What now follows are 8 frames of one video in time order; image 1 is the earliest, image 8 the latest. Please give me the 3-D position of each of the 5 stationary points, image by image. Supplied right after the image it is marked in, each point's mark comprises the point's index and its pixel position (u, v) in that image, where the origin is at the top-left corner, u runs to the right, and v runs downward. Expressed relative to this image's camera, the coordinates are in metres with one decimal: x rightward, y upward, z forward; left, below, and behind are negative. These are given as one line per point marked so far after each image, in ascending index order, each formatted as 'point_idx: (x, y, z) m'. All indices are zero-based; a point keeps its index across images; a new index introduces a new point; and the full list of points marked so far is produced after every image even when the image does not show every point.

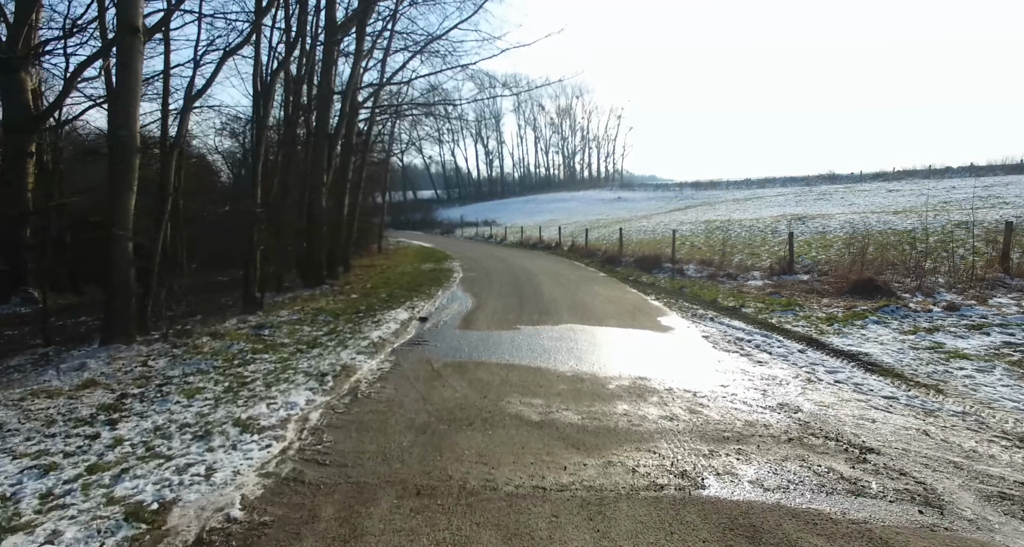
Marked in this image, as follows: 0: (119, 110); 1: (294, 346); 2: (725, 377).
0: (-4.4, +1.8, +6.5) m
1: (-2.7, -0.9, +7.2) m
2: (+2.0, -1.0, +5.5) m
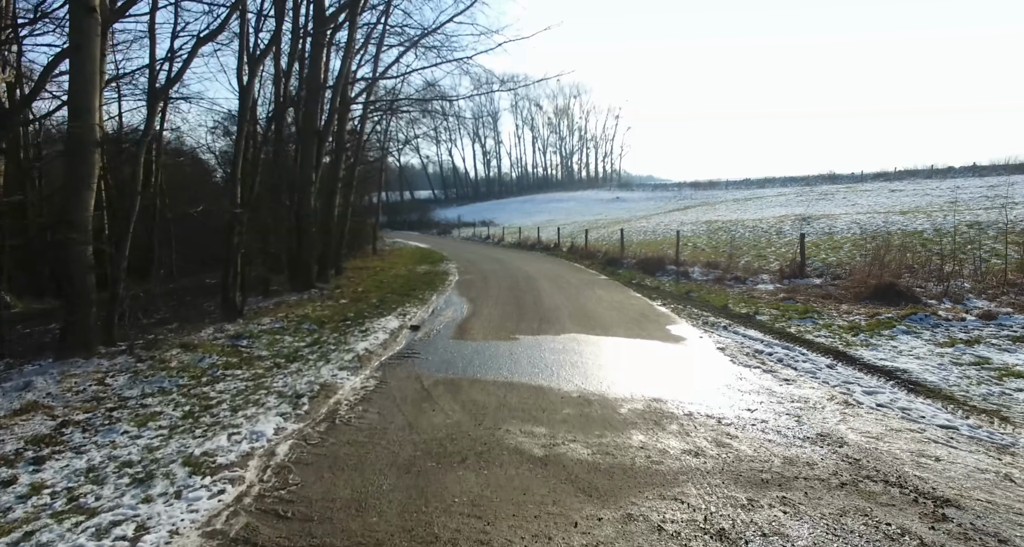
0: (-4.4, +1.8, +5.9) m
1: (-2.7, -1.0, +6.6) m
2: (+2.0, -1.0, +4.9) m
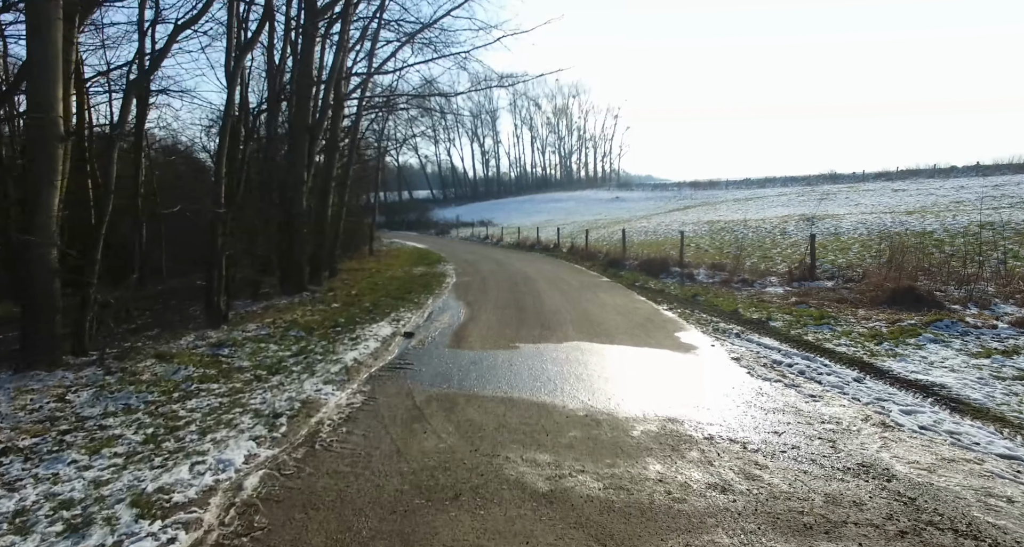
0: (-4.4, +1.7, +5.4) m
1: (-2.7, -1.0, +6.1) m
2: (+2.0, -1.1, +4.5) m
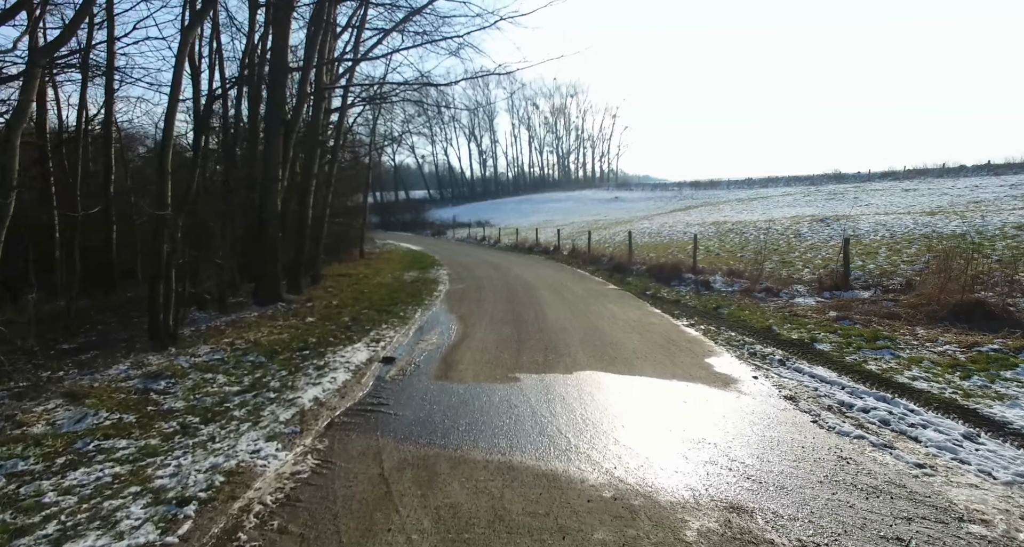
0: (-4.4, +1.5, +4.0) m
1: (-2.7, -1.2, +4.8) m
2: (+2.0, -1.3, +3.2) m
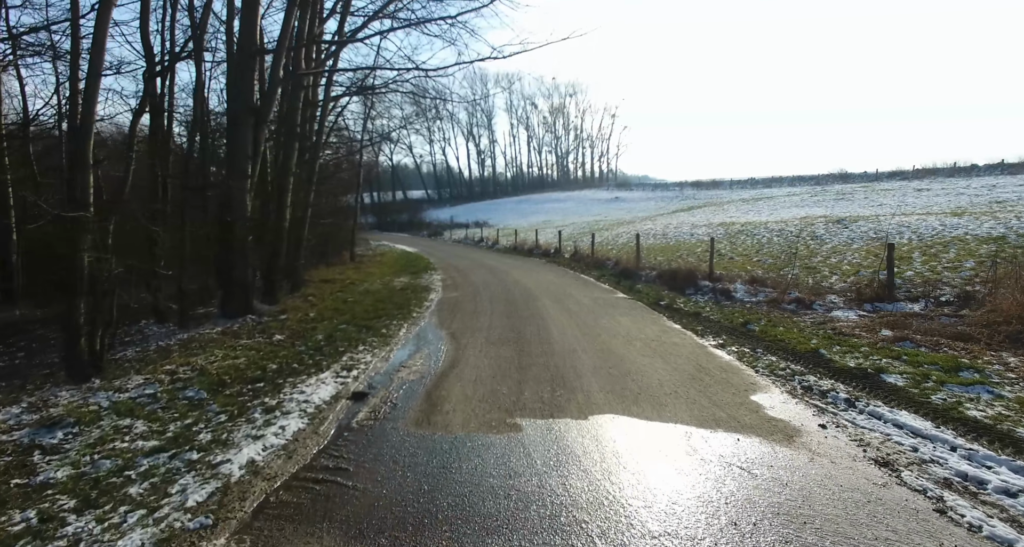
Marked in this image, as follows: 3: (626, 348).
0: (-4.4, +1.4, +2.7) m
1: (-2.7, -1.3, +3.5) m
2: (+2.0, -1.4, +1.8) m
3: (+1.5, -1.0, +7.8) m
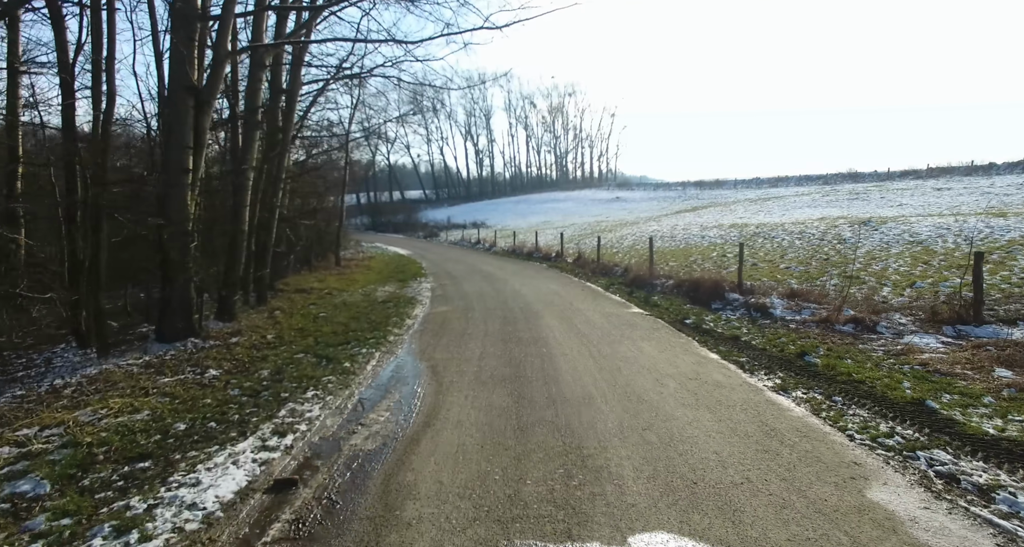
0: (-4.4, +1.2, +0.8) m
1: (-2.7, -1.6, +1.6) m
2: (+2.0, -1.6, 0.0) m
3: (+1.5, -1.2, +5.9) m
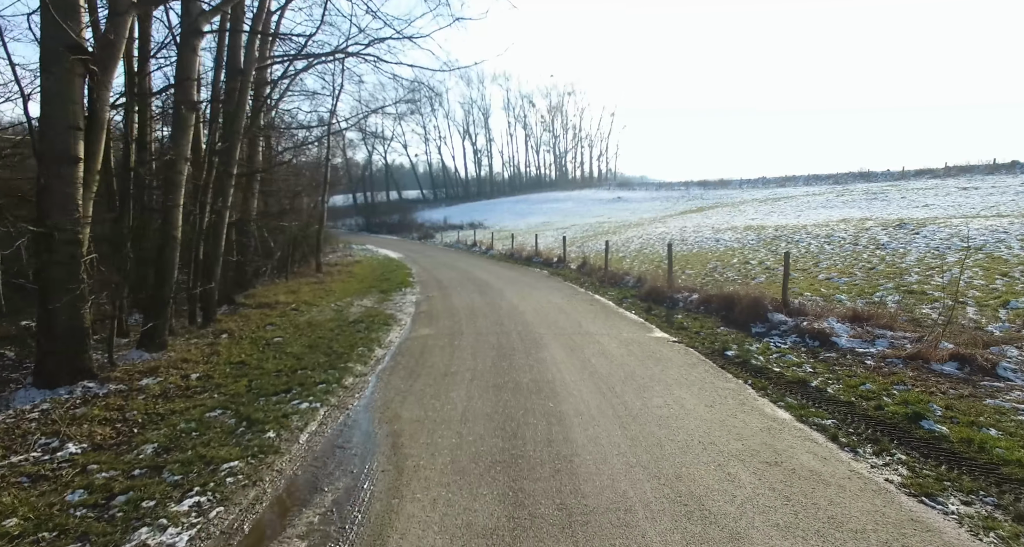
0: (-4.4, +0.9, -1.3) m
1: (-2.8, -1.8, -0.5) m
2: (+2.0, -1.9, -2.1) m
3: (+1.4, -1.4, +3.8) m
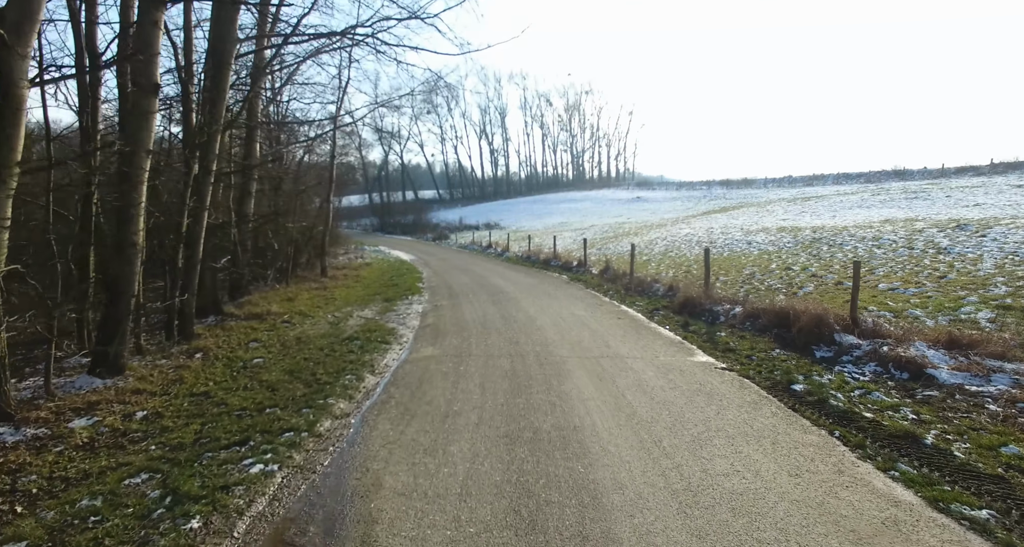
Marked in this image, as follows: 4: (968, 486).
0: (-4.5, +0.7, -2.7) m
1: (-2.8, -2.0, -1.9) m
2: (+1.9, -2.1, -3.7) m
3: (+1.5, -1.6, +2.3) m
4: (+3.2, -1.4, +4.2) m
